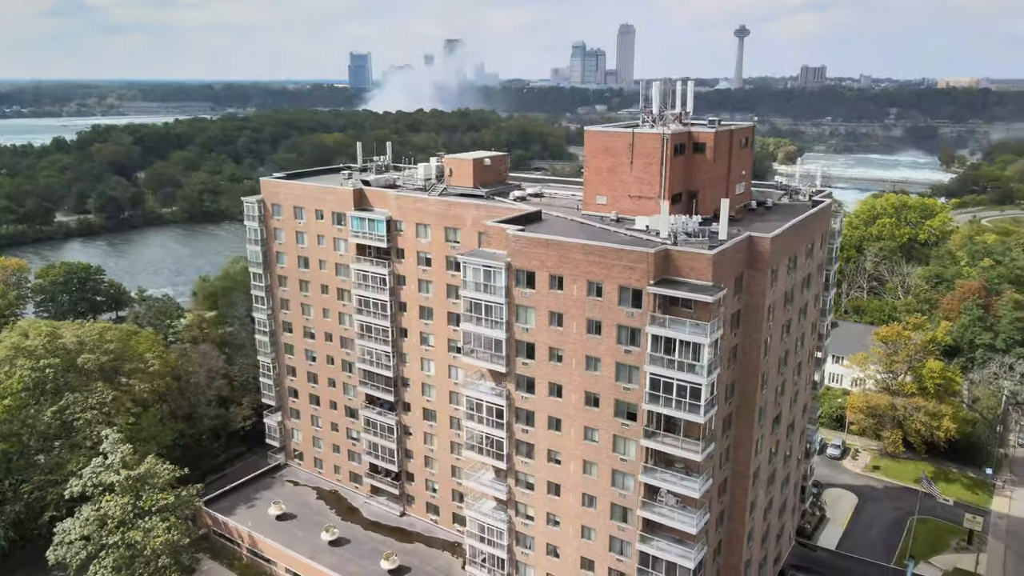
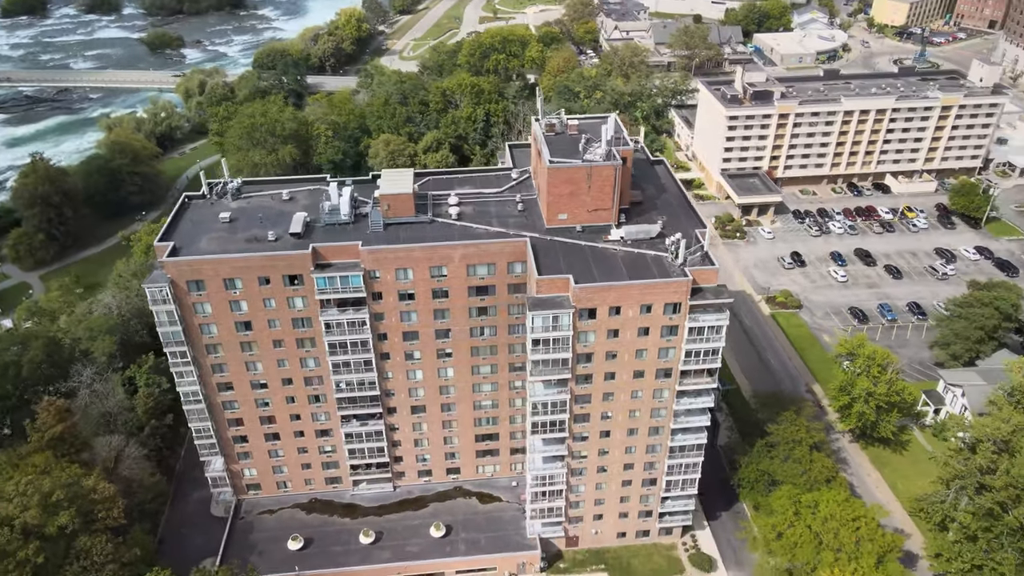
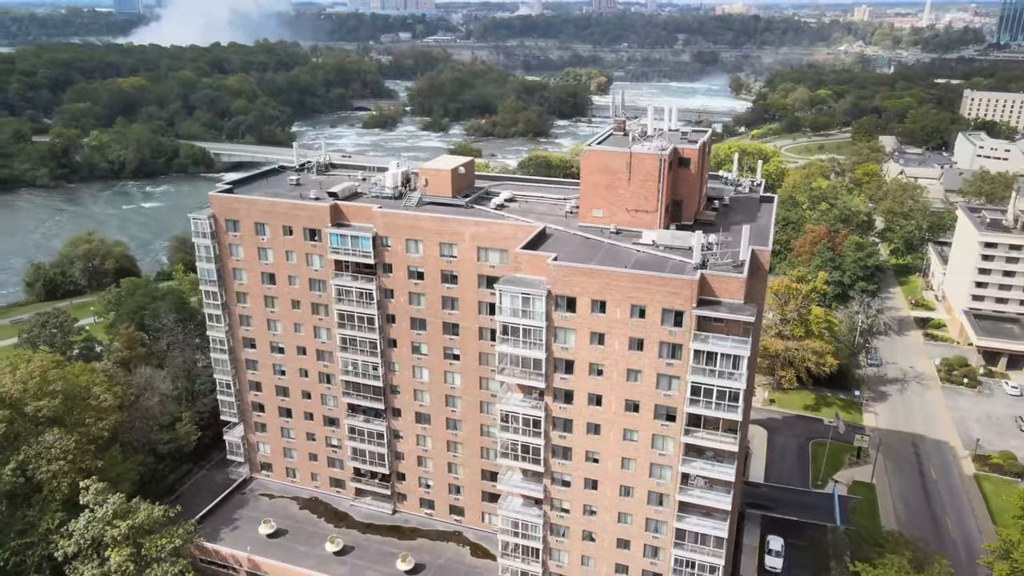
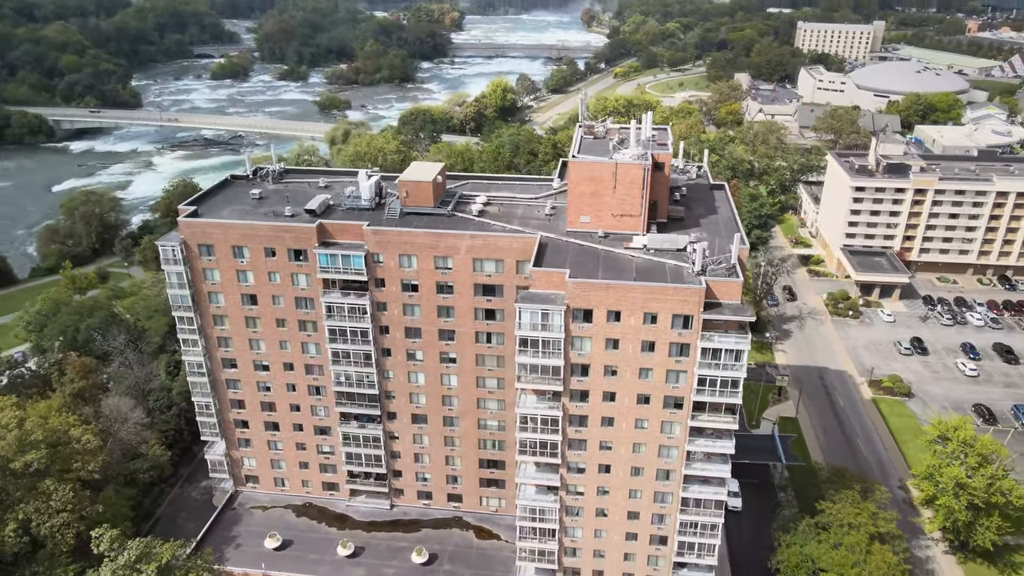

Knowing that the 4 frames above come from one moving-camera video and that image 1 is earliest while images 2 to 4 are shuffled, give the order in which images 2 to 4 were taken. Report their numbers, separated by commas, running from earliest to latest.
3, 4, 2
